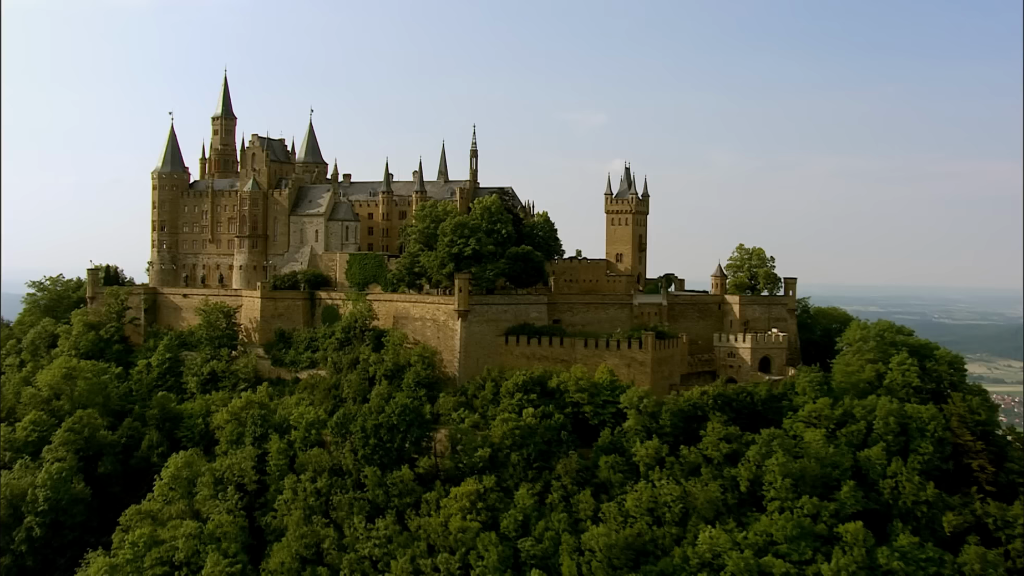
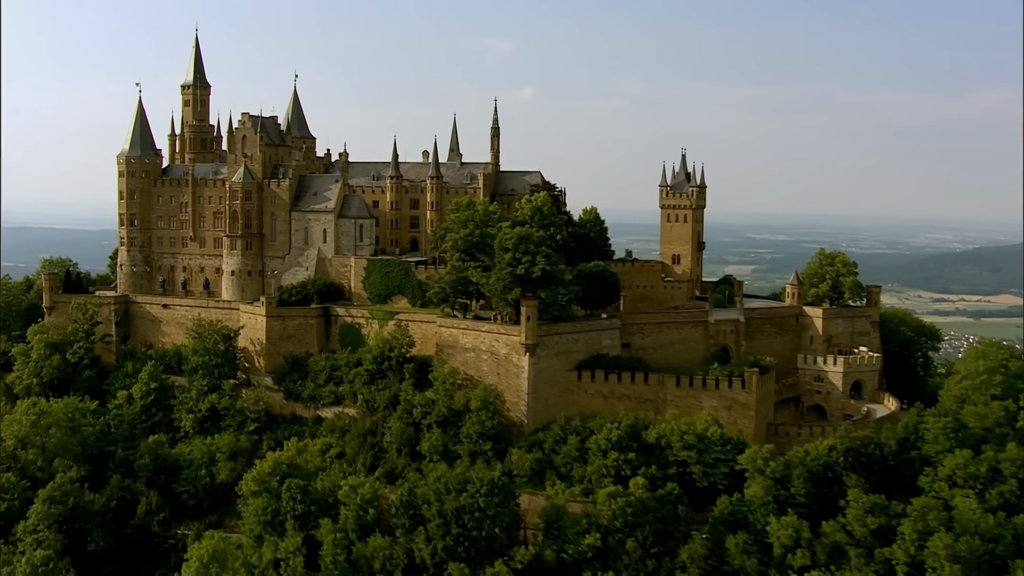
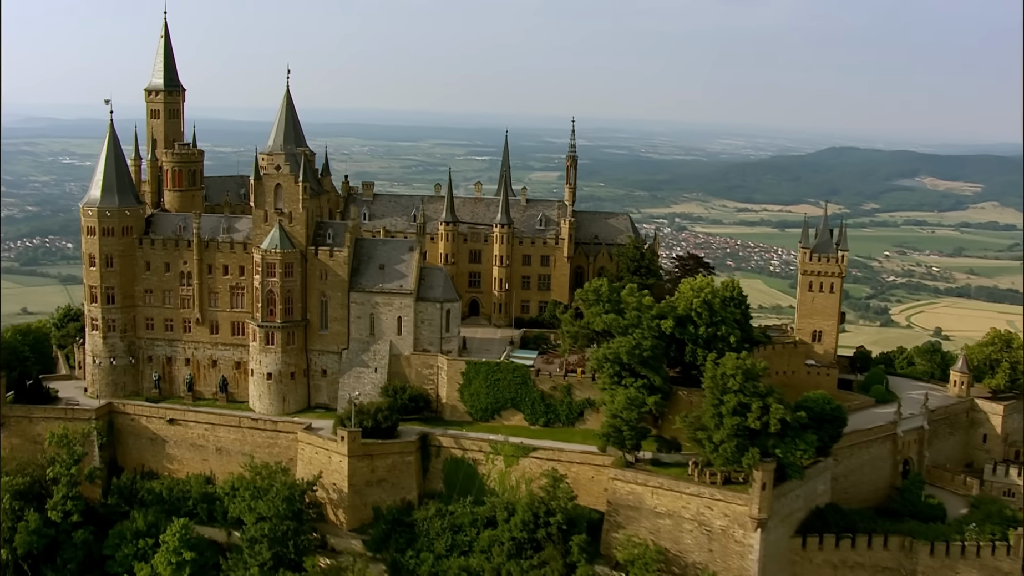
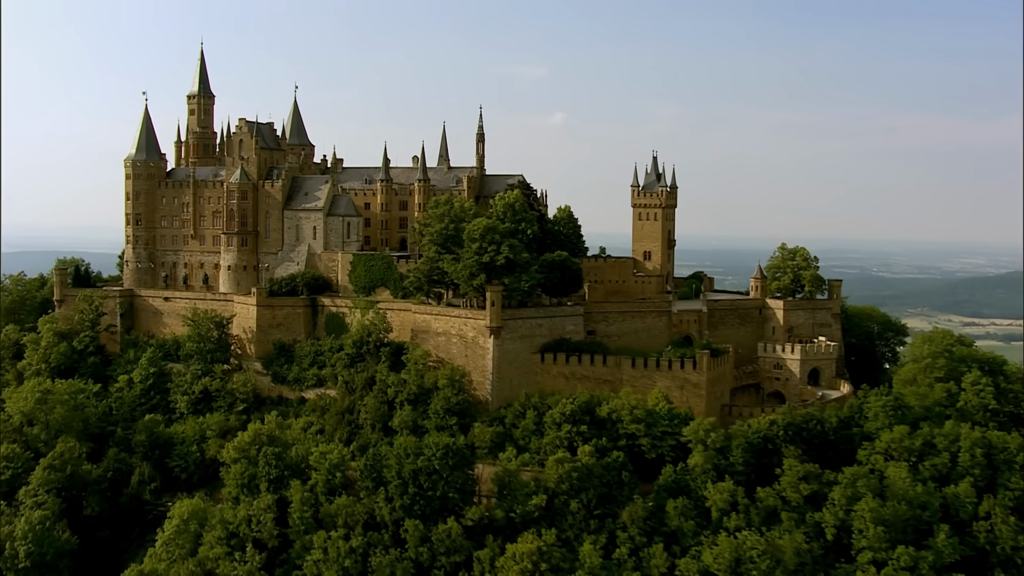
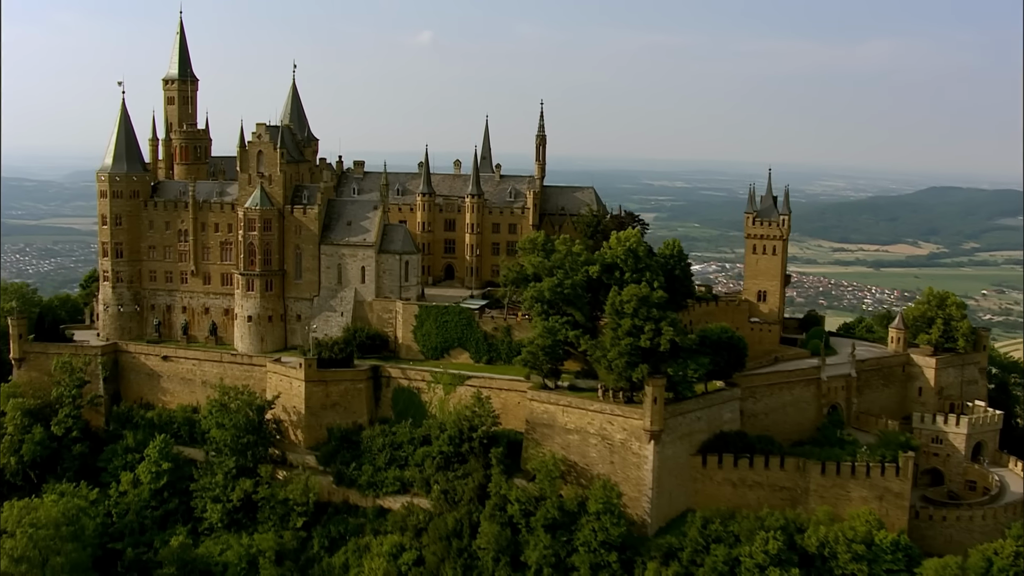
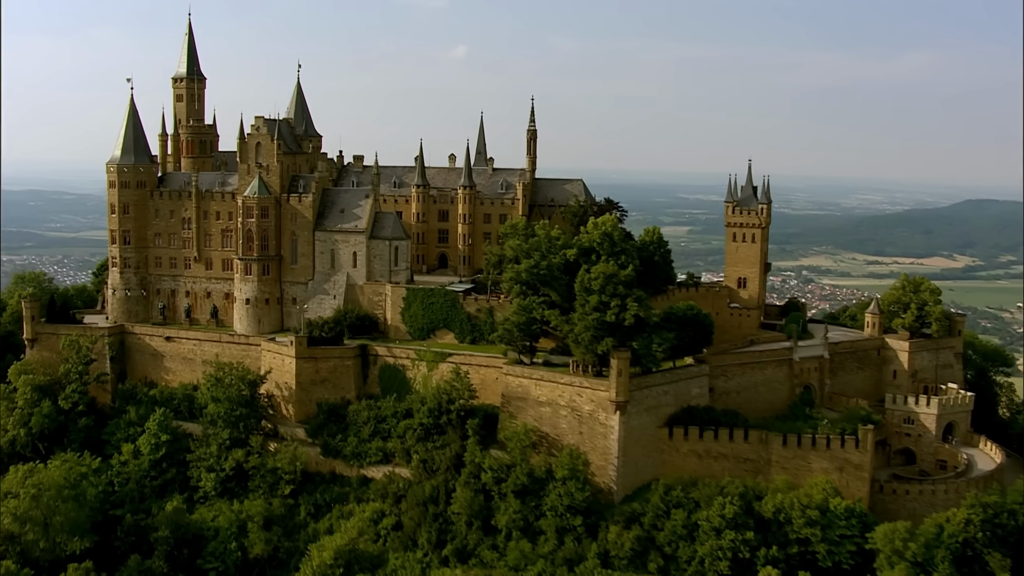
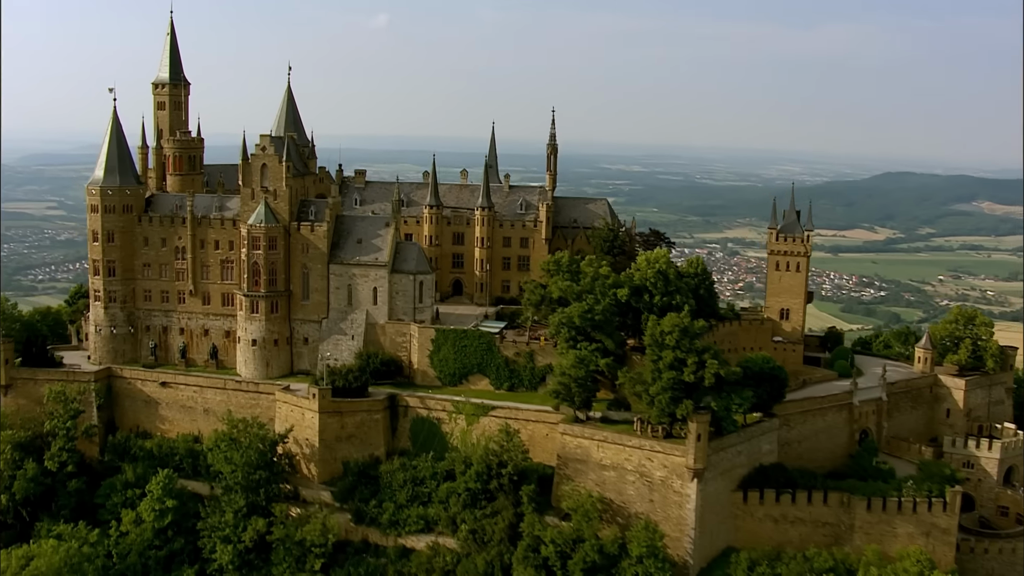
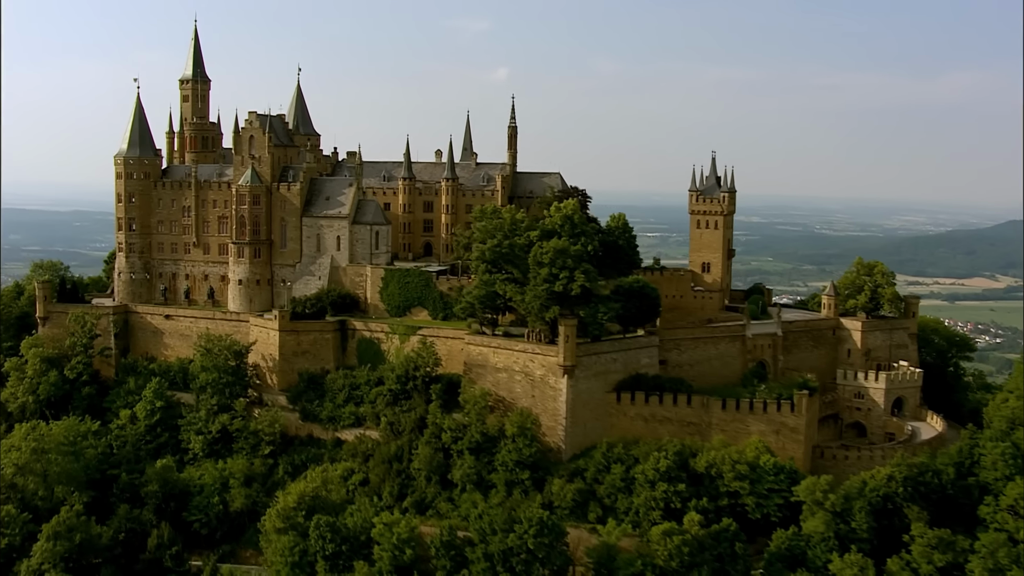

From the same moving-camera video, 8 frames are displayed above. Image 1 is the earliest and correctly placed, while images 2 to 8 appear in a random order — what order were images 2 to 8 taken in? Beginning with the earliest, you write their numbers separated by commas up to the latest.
4, 2, 8, 6, 5, 7, 3
